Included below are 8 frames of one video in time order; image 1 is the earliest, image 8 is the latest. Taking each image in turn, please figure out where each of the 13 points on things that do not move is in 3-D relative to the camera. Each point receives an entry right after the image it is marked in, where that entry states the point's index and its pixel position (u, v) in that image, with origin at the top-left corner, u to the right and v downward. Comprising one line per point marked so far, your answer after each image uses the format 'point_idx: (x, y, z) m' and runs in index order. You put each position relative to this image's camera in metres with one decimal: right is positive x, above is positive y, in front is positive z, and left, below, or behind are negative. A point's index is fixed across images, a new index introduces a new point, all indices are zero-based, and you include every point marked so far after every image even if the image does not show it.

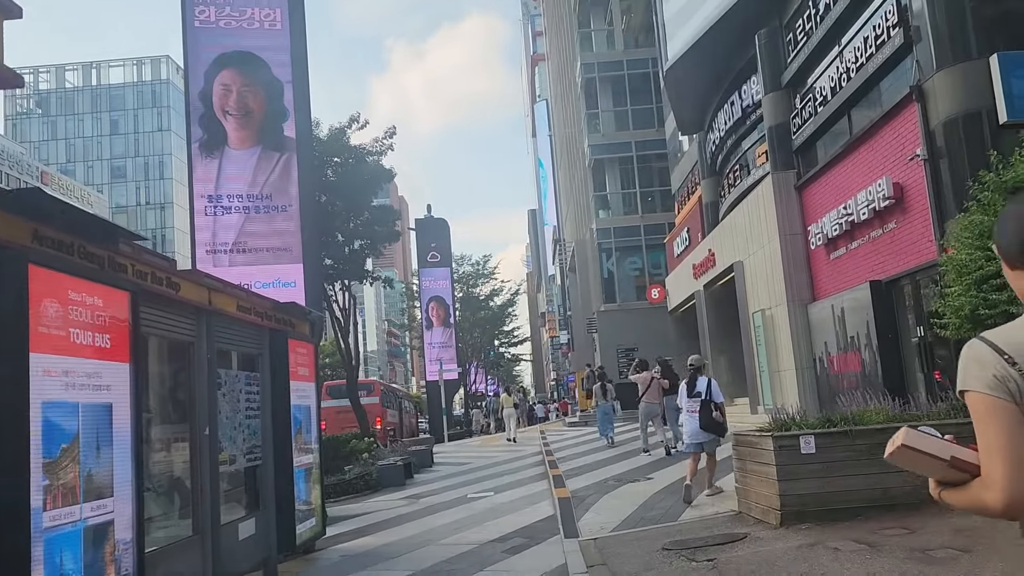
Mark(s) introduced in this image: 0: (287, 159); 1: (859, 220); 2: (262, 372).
0: (-3.2, +1.8, +12.6) m
1: (+5.0, +1.0, +12.7) m
2: (-2.3, -0.7, +7.9) m
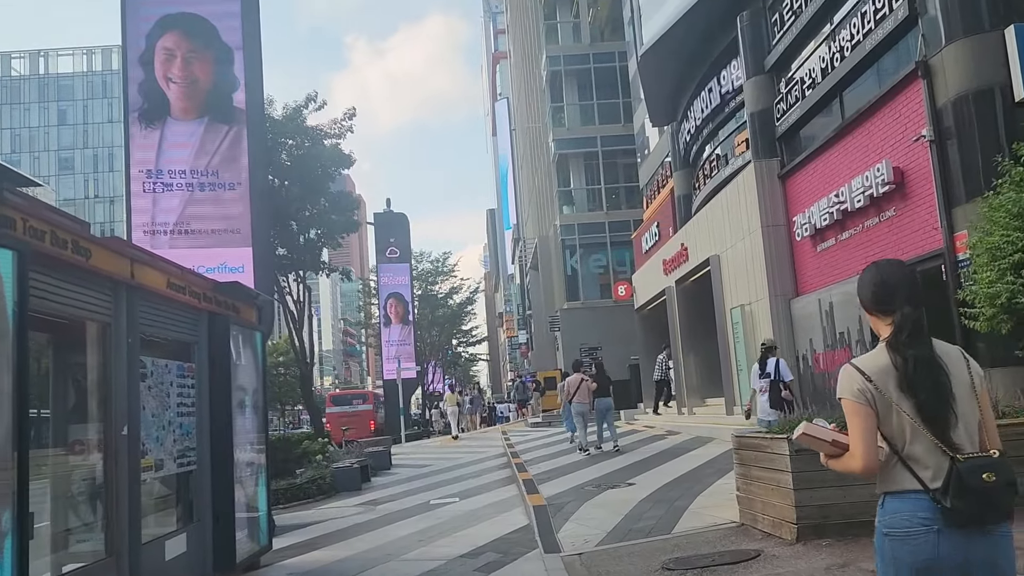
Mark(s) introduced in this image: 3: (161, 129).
0: (-3.6, +2.0, +11.5) m
1: (+4.6, +1.1, +11.9) m
2: (-2.4, -0.6, +6.8) m
3: (-4.6, +2.0, +11.5) m
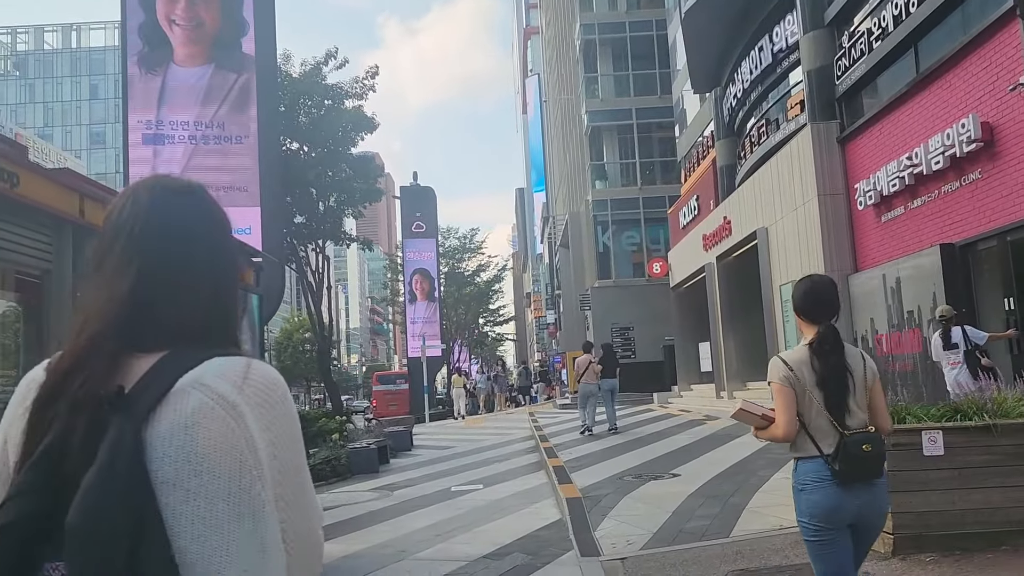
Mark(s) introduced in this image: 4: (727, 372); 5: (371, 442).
0: (-3.2, +2.4, +10.4) m
1: (+5.0, +1.4, +10.6) m
2: (-2.2, -0.2, +5.8) m
3: (-4.2, +2.5, +10.5) m
4: (+4.5, -1.8, +18.7) m
5: (-2.4, -2.6, +14.7) m
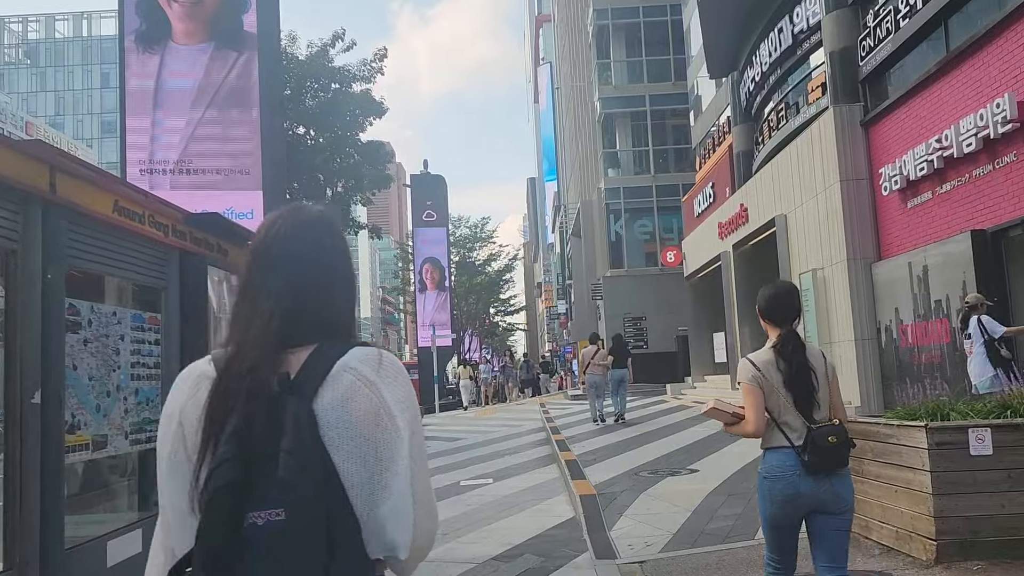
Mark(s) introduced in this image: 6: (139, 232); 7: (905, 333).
0: (-3.0, +2.6, +10.1) m
1: (+5.1, +1.5, +10.2) m
2: (-2.1, -0.1, +5.4) m
3: (-4.0, +2.6, +10.1) m
4: (+4.8, -1.5, +18.2) m
5: (-2.2, -2.4, +14.4) m
6: (-2.1, +0.3, +5.0) m
7: (+5.2, -0.6, +11.7) m
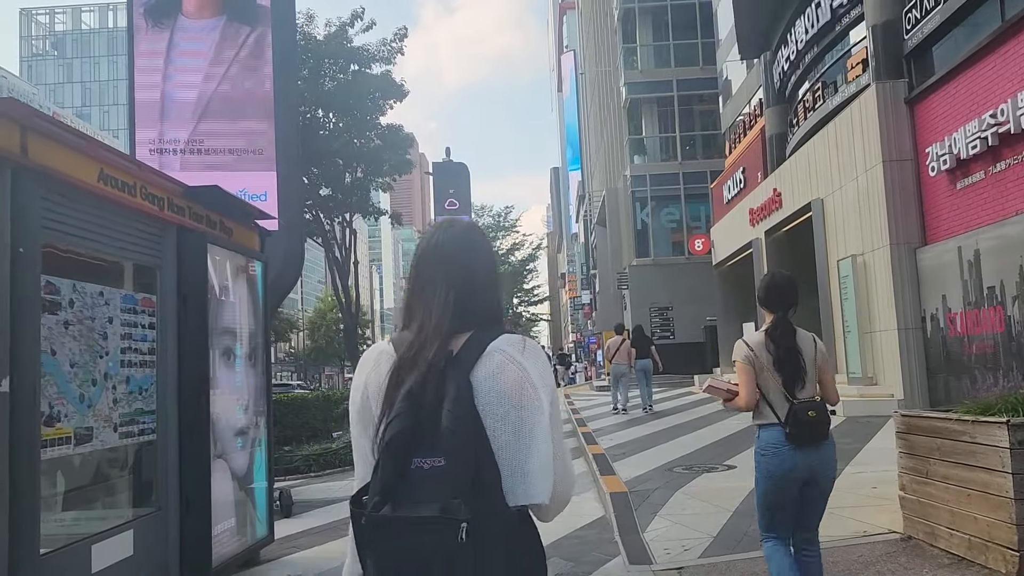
0: (-2.7, +2.8, +9.6) m
1: (+5.4, +1.7, +9.5) m
2: (-2.0, 0.0, +5.0) m
3: (-3.8, +2.8, +9.7) m
4: (+5.3, -1.3, +17.6) m
5: (-1.8, -2.2, +14.0) m
6: (-2.0, +0.4, +4.6) m
7: (+5.5, -0.4, +11.0) m
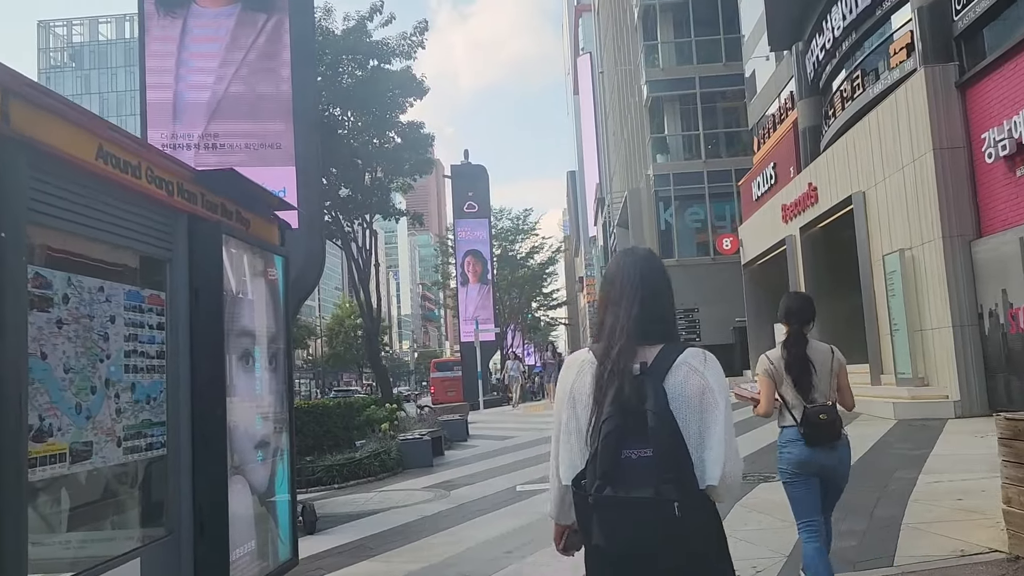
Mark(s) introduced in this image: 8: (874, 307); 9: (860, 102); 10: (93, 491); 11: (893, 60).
0: (-2.4, +2.7, +9.1) m
1: (+5.7, +1.8, +8.8) m
2: (-1.7, 0.0, +4.5) m
3: (-3.4, +2.8, +9.2) m
4: (+5.8, -1.3, +16.9) m
5: (-1.3, -2.2, +13.4) m
6: (-1.7, +0.5, +4.0) m
7: (+5.9, -0.3, +10.3) m
8: (+5.6, -0.3, +13.6) m
9: (+5.7, +3.1, +14.5) m
10: (-1.8, -0.9, +3.8) m
11: (+5.7, +3.4, +13.2) m
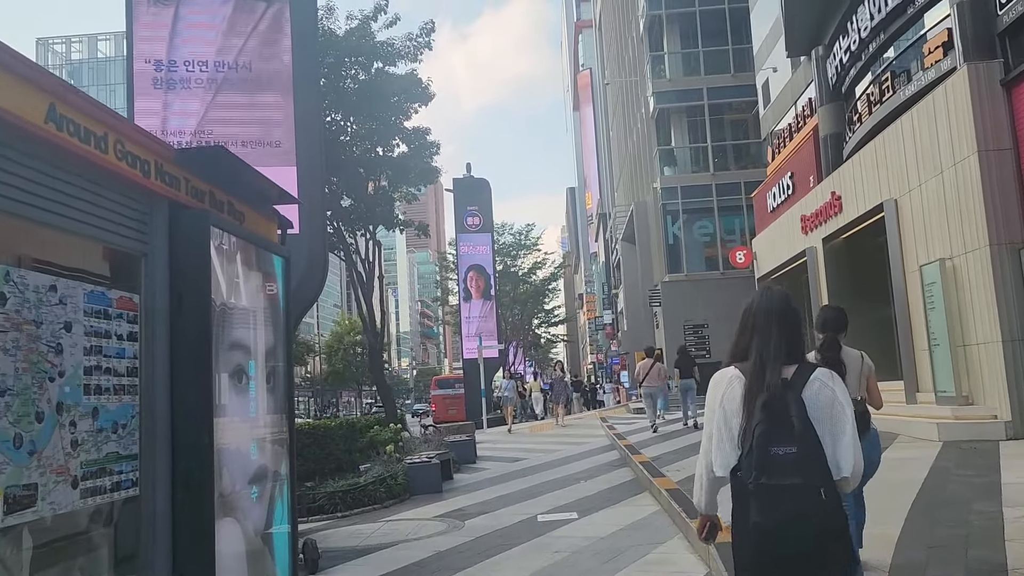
0: (-2.2, +2.6, +8.4) m
1: (+5.9, +1.7, +8.1) m
2: (-1.5, 0.0, +3.7) m
3: (-3.2, +2.7, +8.5) m
4: (+6.0, -1.5, +16.1) m
5: (-1.2, -2.4, +12.6) m
6: (-1.5, +0.5, +3.2) m
7: (+6.1, -0.5, +9.5) m
8: (+5.8, -0.5, +12.8) m
9: (+5.9, +2.9, +13.8) m
10: (-1.6, -0.9, +2.9) m
11: (+5.9, +3.3, +12.5) m
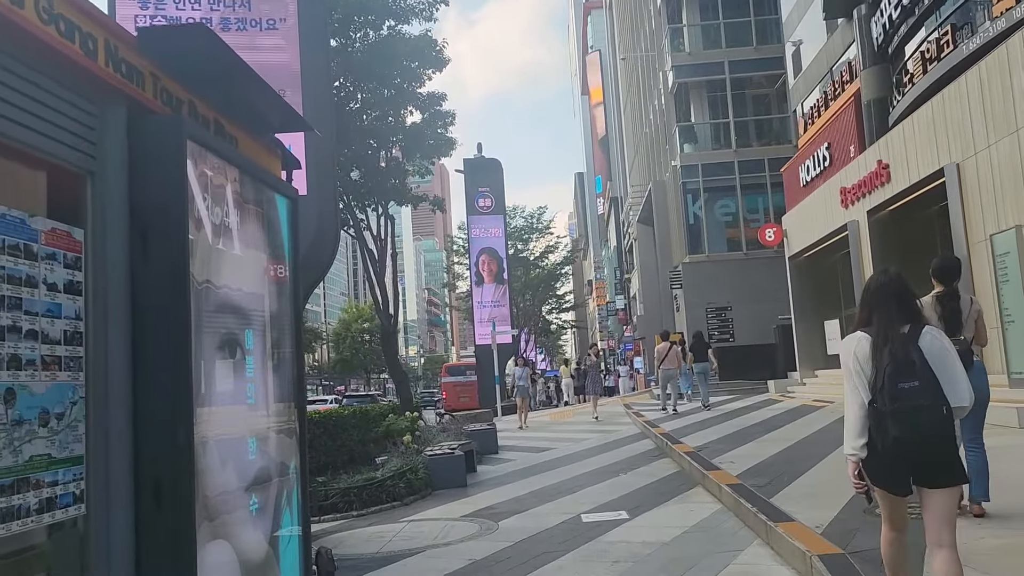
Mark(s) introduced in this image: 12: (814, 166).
0: (-1.9, +2.9, +7.3) m
1: (+6.2, +2.0, +6.9) m
2: (-1.2, +0.2, +2.6) m
3: (-2.9, +2.9, +7.4) m
4: (+6.3, -1.1, +15.0) m
5: (-0.8, -2.1, +11.5) m
6: (-1.2, +0.6, +2.2) m
7: (+6.4, -0.1, +8.4) m
8: (+6.1, -0.1, +11.7) m
9: (+6.3, +3.2, +12.6) m
10: (-1.3, -0.7, +1.9) m
11: (+6.2, +3.6, +11.4) m
12: (+6.6, +2.7, +19.3) m
